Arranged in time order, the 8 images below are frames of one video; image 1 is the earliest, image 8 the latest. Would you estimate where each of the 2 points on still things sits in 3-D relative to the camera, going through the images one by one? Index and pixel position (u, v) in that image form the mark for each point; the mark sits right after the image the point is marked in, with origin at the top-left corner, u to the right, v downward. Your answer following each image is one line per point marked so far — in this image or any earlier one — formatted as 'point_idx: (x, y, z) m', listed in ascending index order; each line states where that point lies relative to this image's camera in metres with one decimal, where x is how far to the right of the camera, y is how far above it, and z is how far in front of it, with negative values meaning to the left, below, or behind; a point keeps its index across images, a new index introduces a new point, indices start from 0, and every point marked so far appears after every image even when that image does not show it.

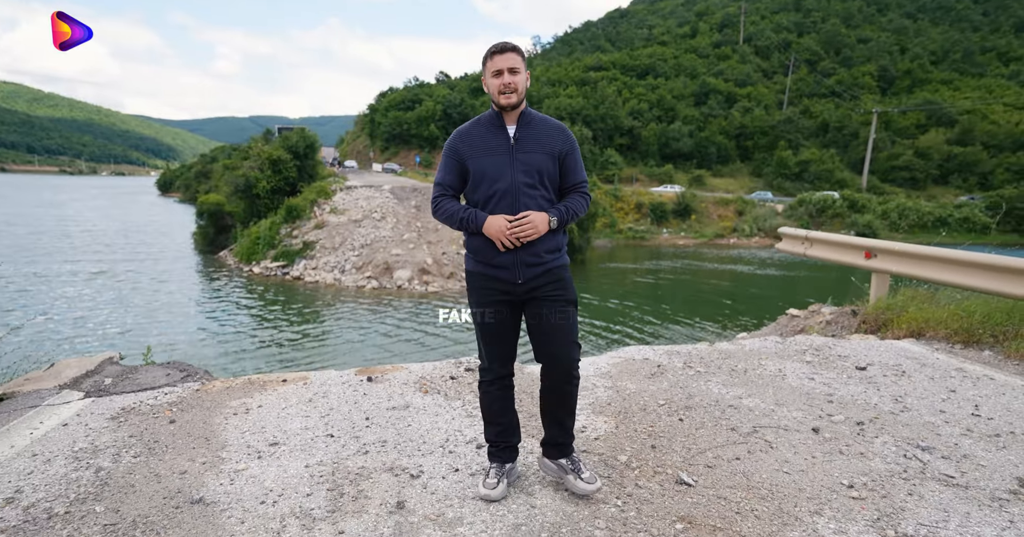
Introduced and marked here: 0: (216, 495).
0: (-1.2, -0.9, +2.4) m
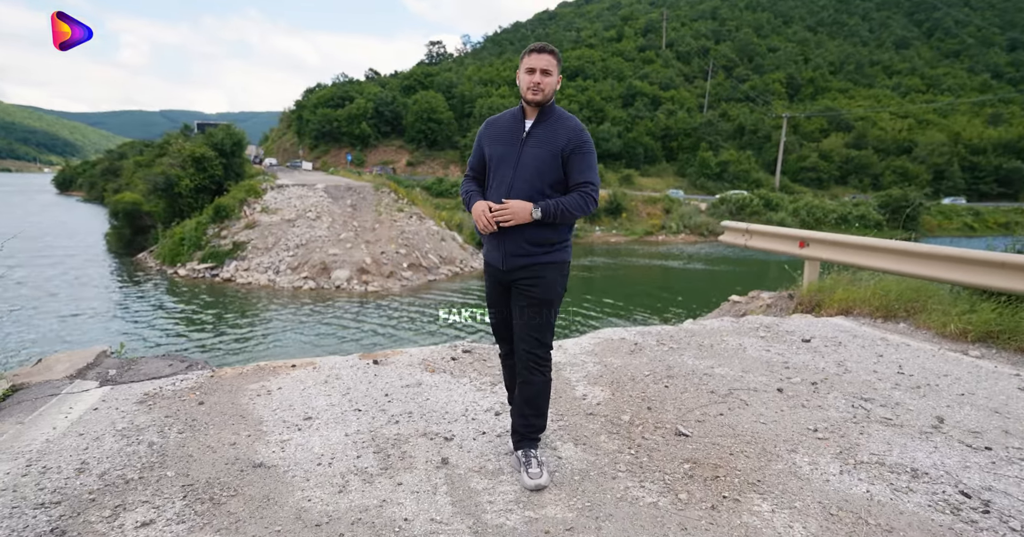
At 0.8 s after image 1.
0: (-1.1, -0.9, +2.6) m
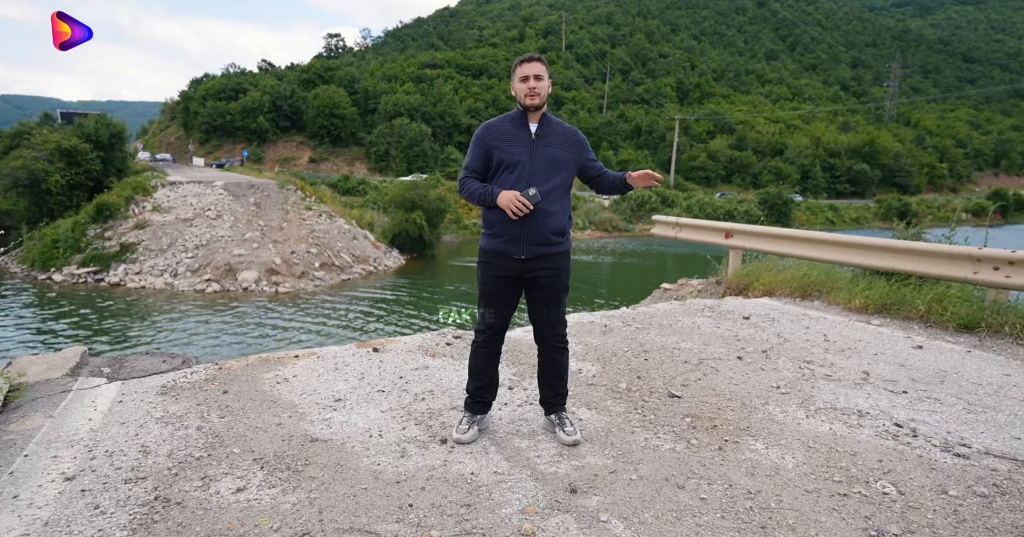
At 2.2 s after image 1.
0: (-0.9, -0.8, +2.8) m
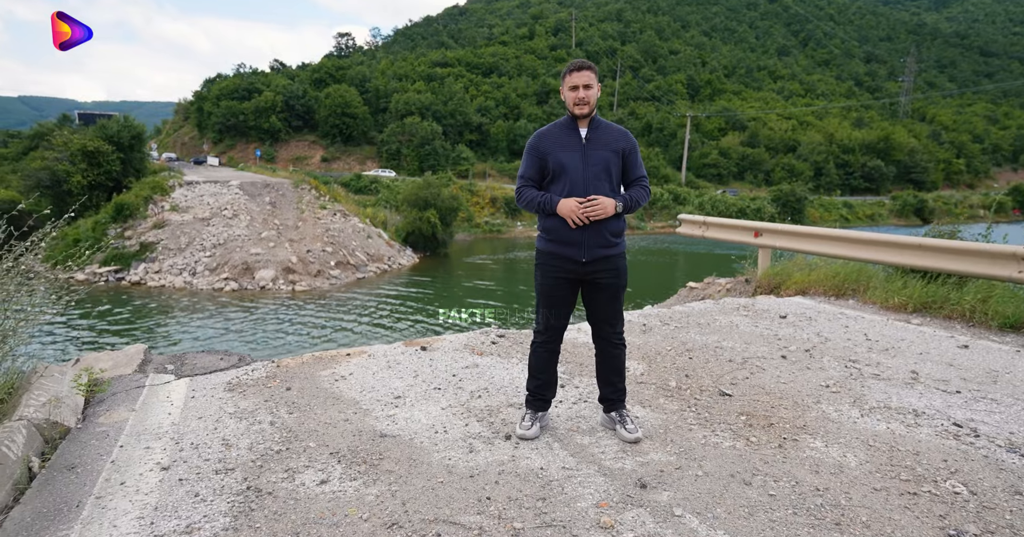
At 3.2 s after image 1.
0: (-0.6, -0.8, +2.8) m
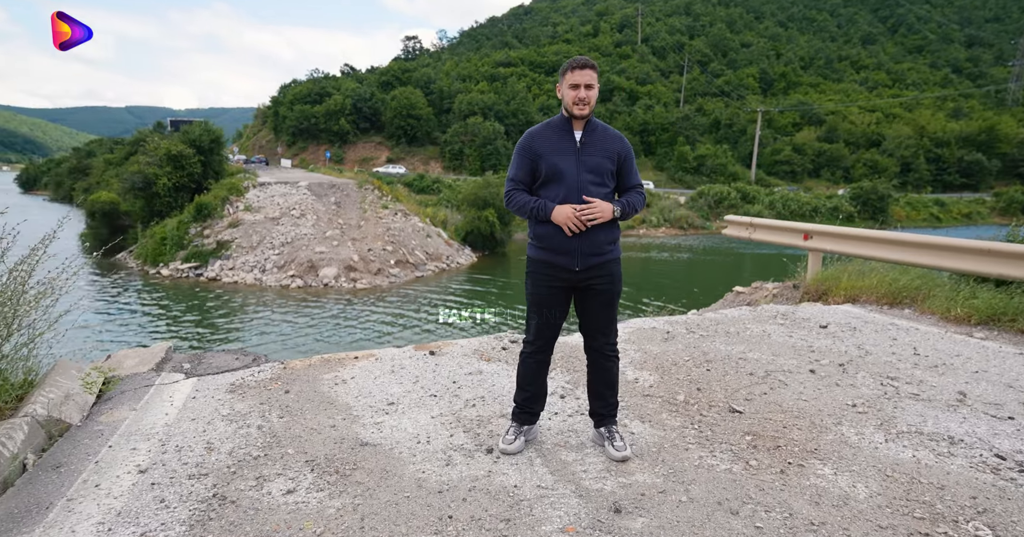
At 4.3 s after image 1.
0: (-0.7, -0.8, +2.8) m
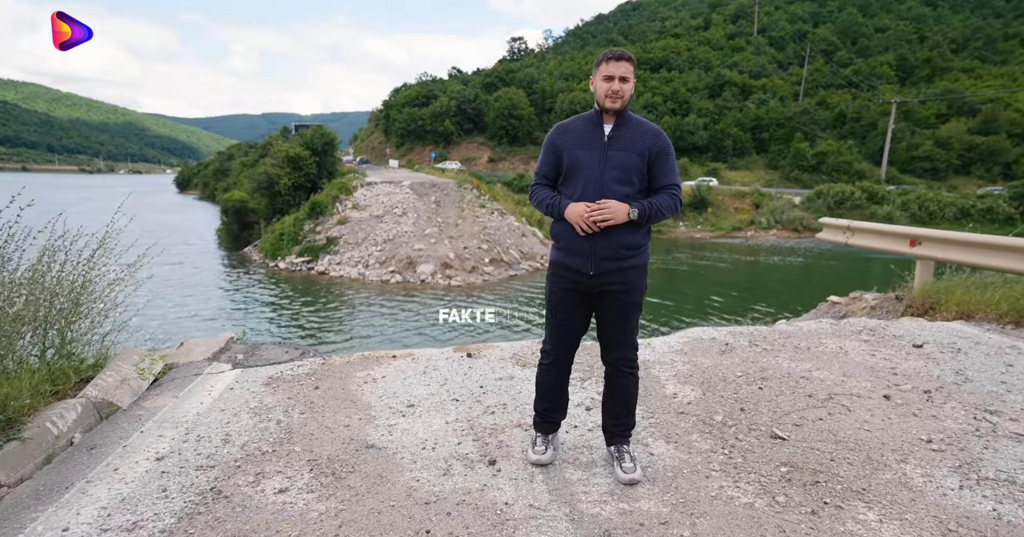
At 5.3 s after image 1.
0: (-0.6, -0.9, +2.8) m
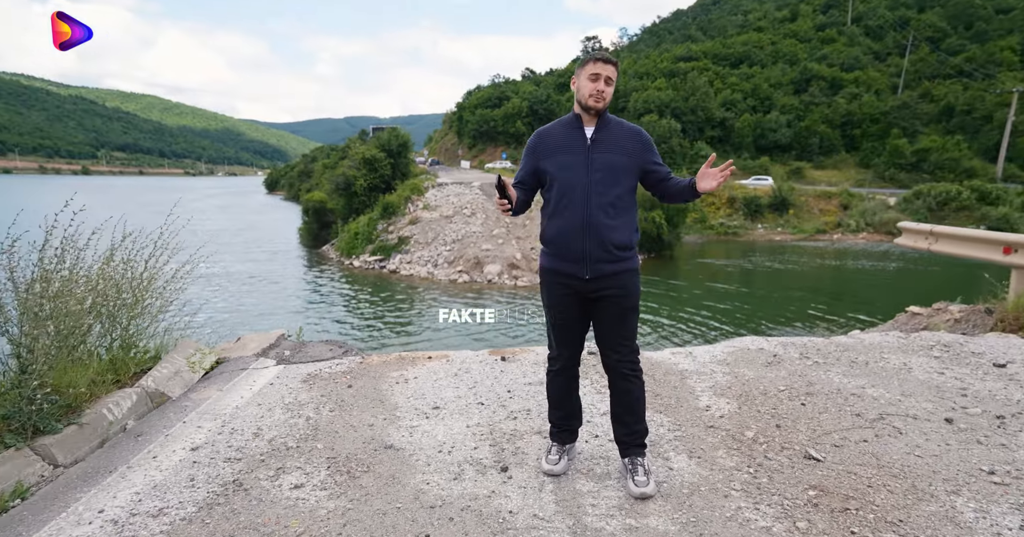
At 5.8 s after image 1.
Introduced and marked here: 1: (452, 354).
0: (-0.5, -0.9, +2.9) m
1: (-0.5, -0.7, +4.3) m
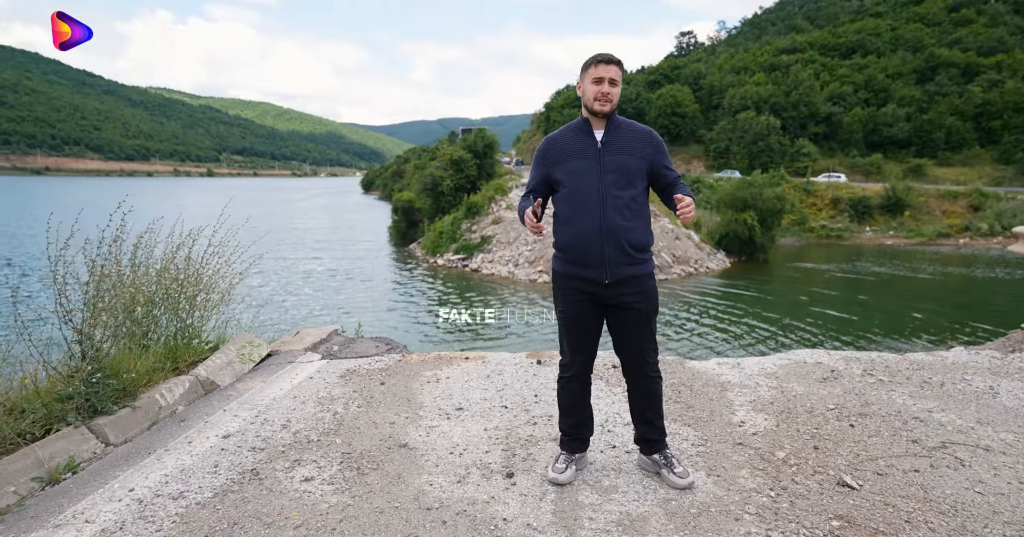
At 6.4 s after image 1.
0: (-0.5, -0.9, +2.9) m
1: (-0.2, -0.7, +4.4) m
